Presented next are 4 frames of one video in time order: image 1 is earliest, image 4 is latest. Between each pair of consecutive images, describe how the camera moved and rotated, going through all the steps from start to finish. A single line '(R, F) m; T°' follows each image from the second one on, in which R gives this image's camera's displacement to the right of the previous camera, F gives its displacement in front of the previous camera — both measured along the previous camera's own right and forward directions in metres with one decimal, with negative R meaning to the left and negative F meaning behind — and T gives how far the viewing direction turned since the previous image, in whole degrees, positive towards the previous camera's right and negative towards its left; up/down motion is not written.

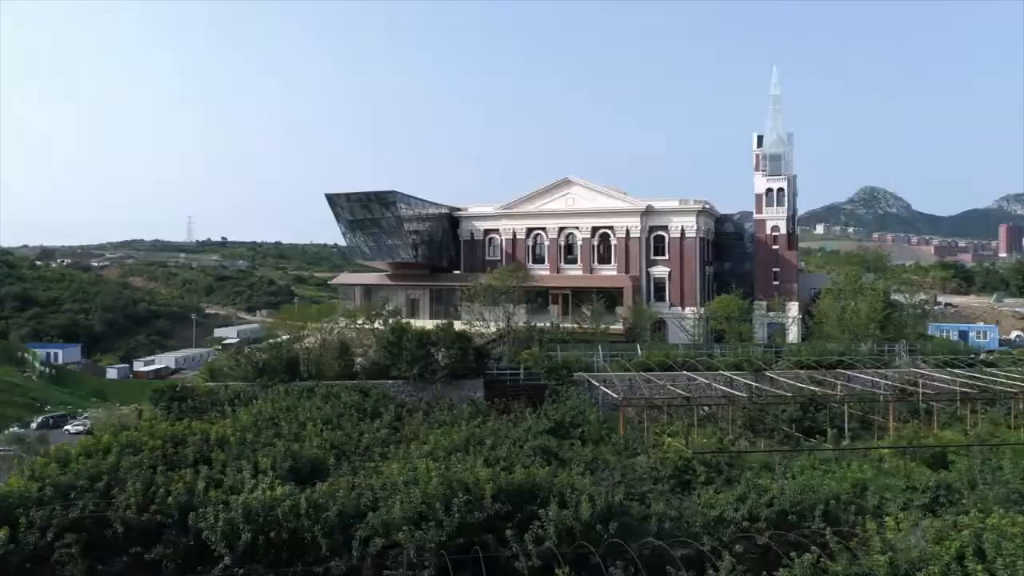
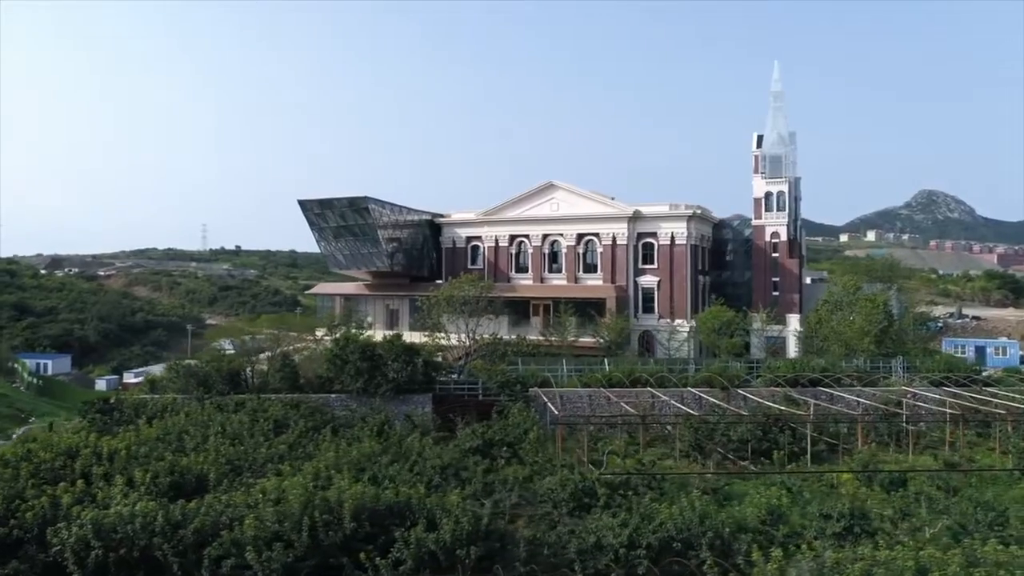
(+3.4, +0.4) m; -5°
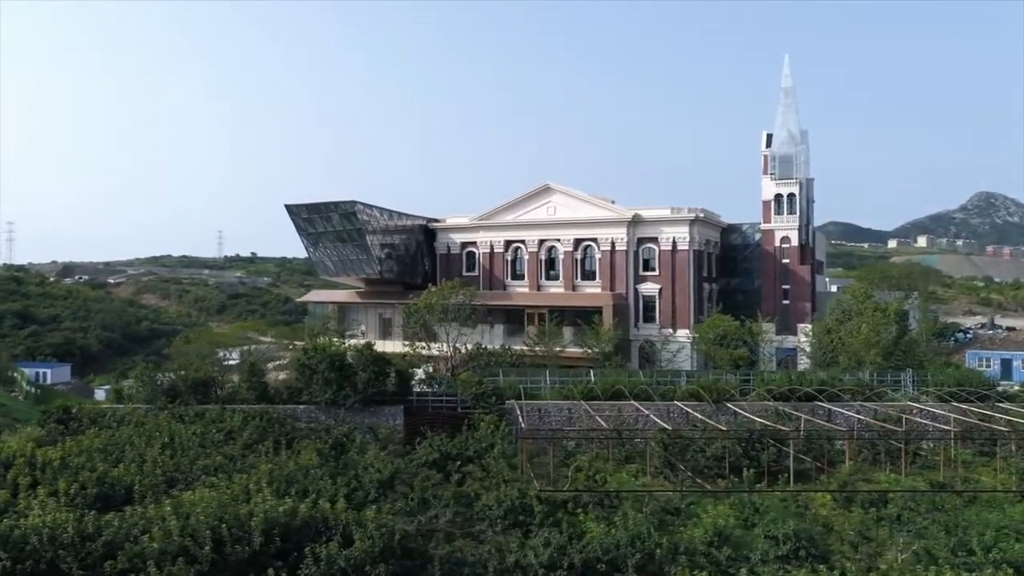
(+2.3, +0.5) m; -4°
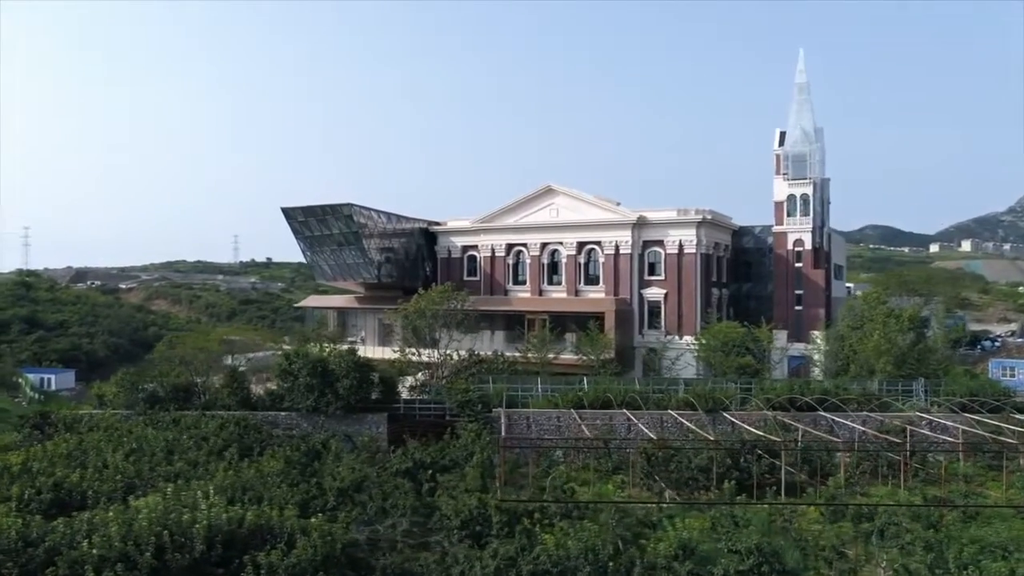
(+1.6, +0.4) m; -3°
